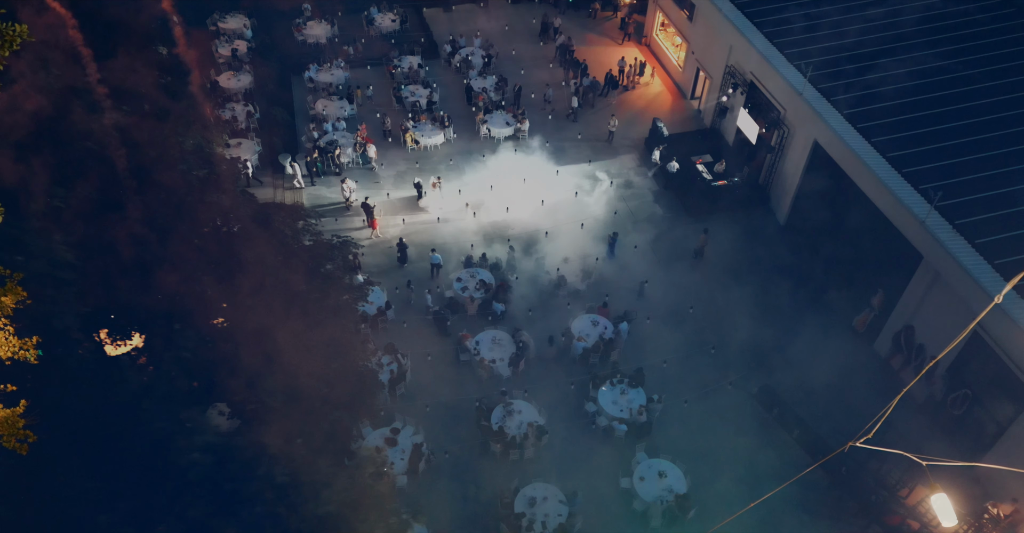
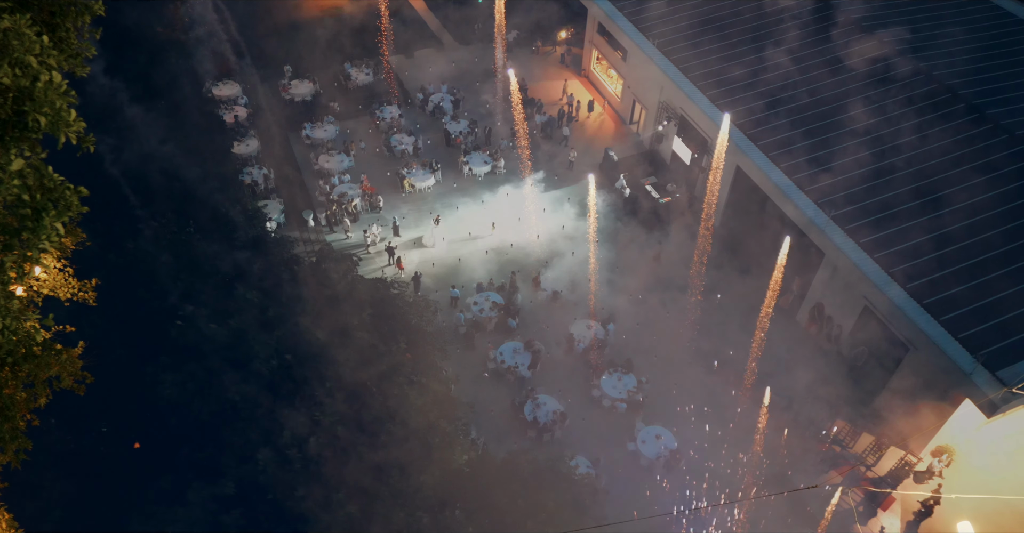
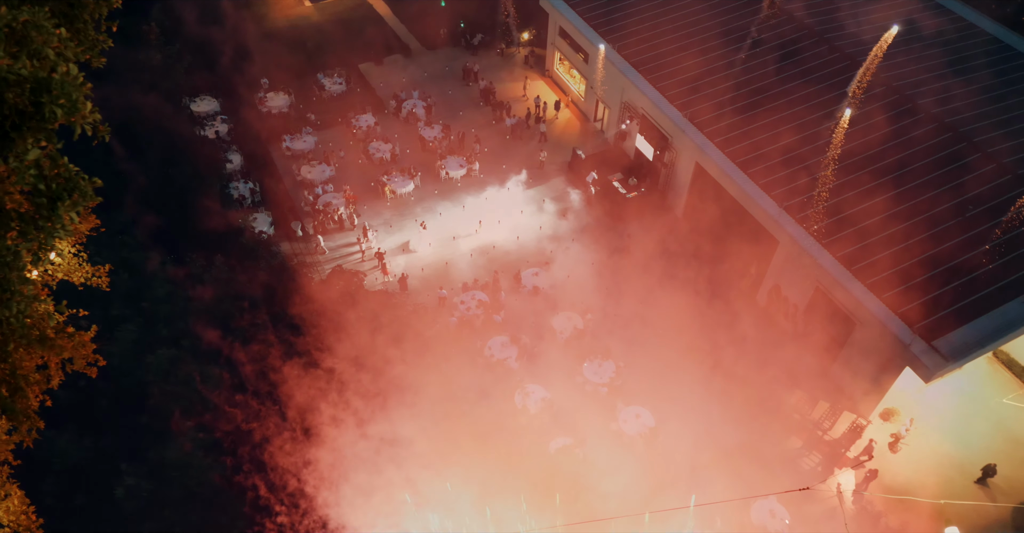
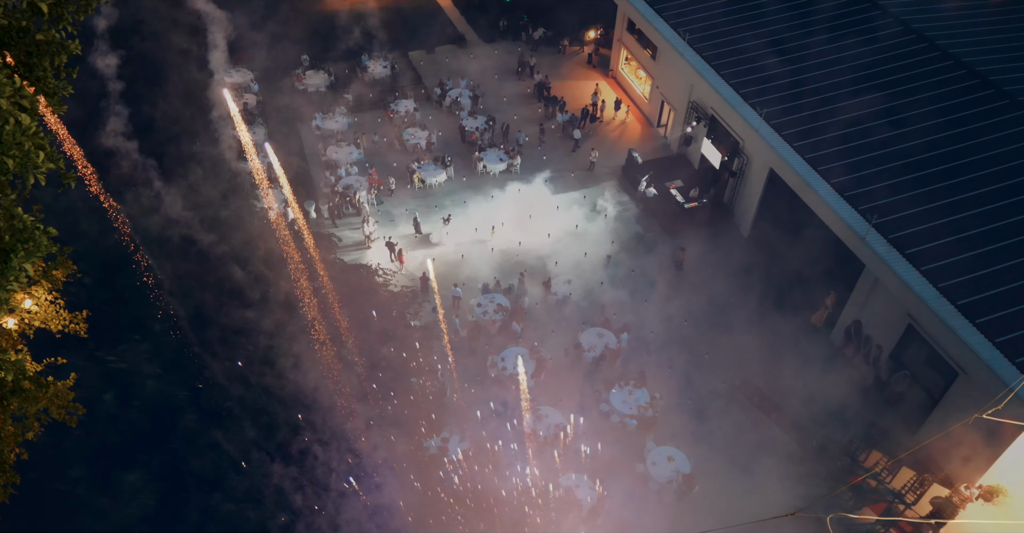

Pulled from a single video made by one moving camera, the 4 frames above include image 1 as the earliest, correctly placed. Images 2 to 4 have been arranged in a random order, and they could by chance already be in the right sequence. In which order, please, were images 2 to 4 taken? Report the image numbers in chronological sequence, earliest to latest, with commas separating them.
4, 2, 3
